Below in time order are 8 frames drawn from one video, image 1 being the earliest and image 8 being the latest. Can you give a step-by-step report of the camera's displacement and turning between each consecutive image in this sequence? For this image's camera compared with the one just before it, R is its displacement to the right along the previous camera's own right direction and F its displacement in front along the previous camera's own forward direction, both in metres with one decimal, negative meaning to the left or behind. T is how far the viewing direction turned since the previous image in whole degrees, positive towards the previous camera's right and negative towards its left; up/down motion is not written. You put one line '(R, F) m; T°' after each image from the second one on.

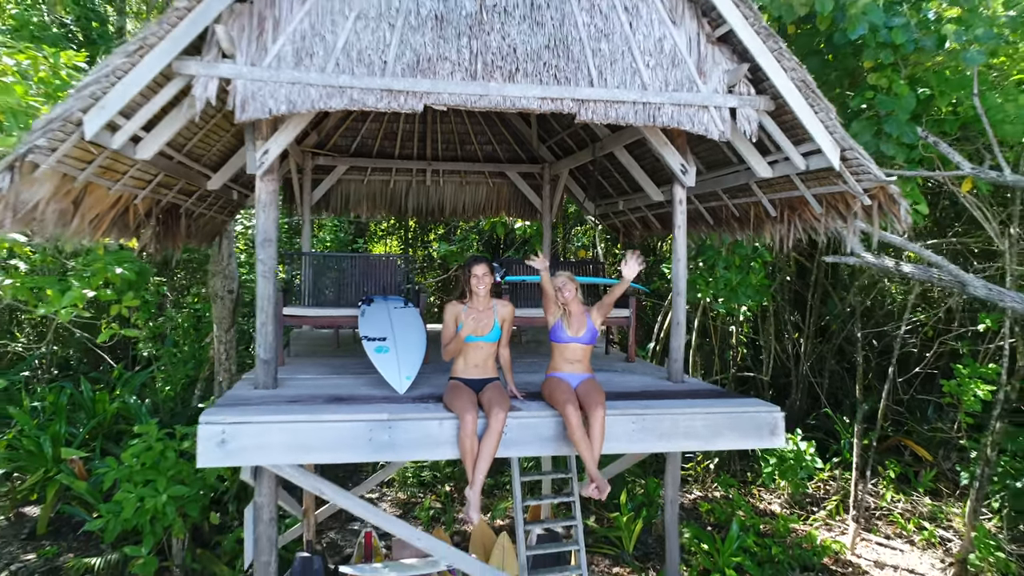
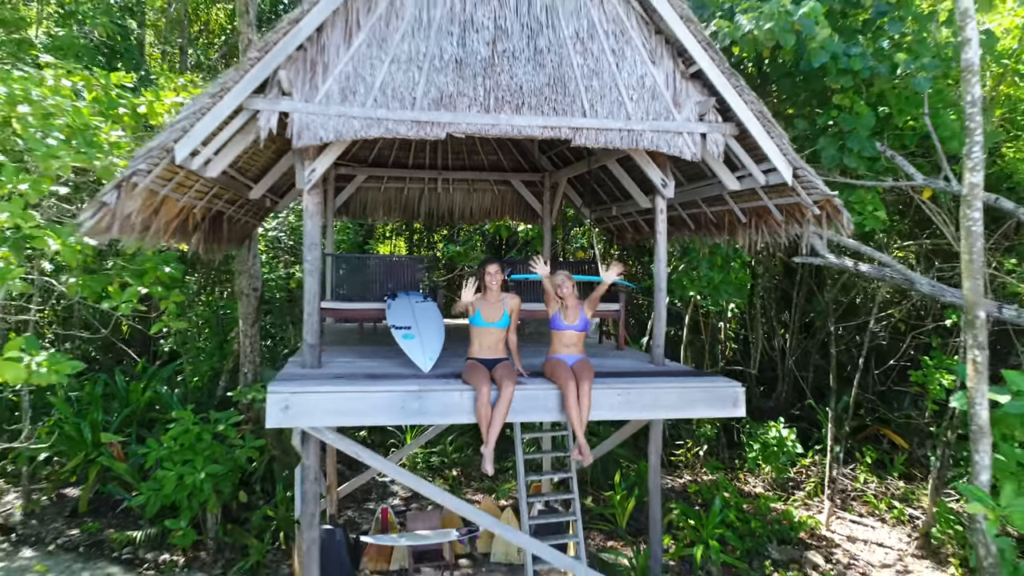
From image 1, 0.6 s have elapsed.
(0.0, -0.6) m; 0°
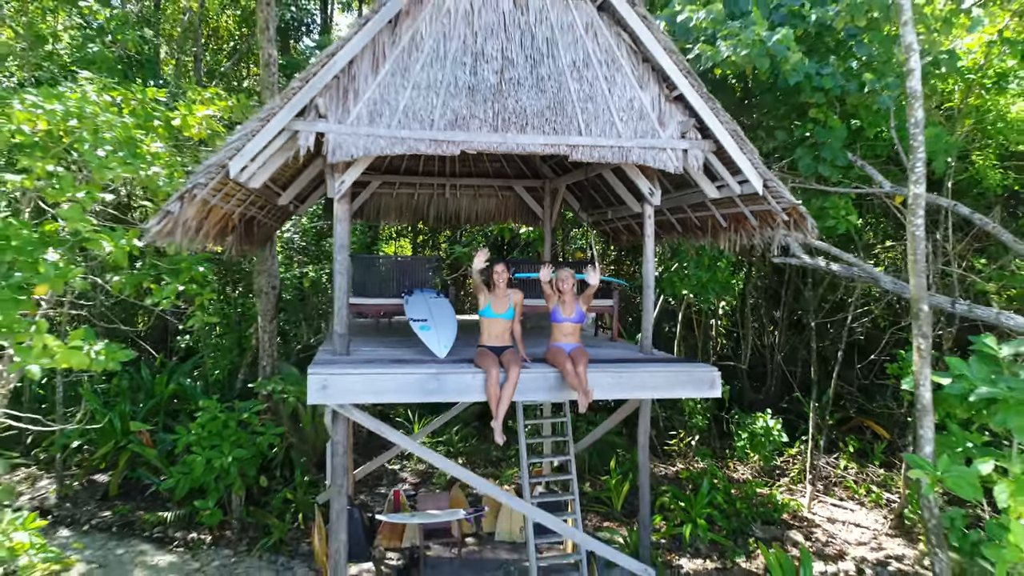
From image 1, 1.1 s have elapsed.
(0.0, -0.5) m; 0°
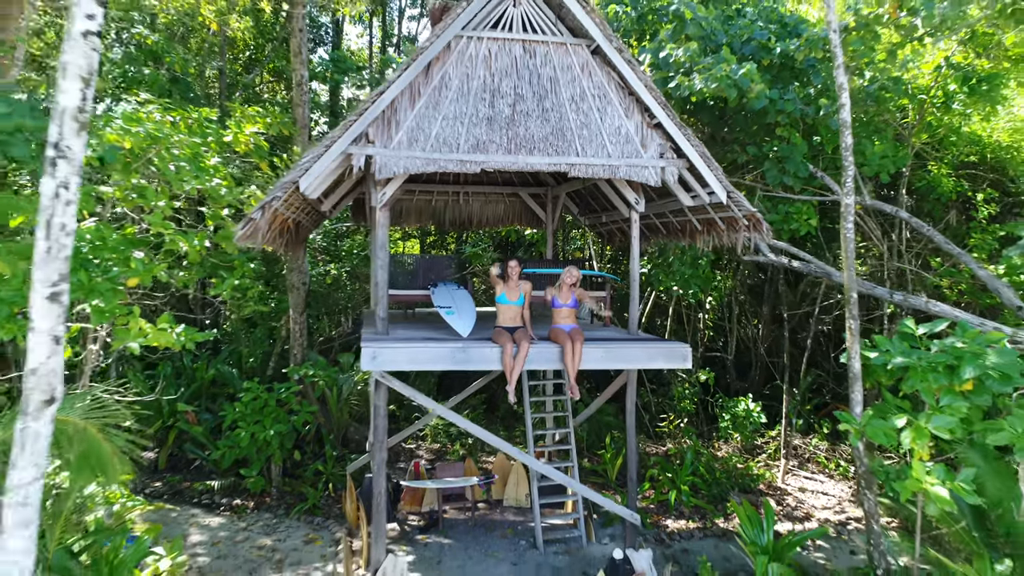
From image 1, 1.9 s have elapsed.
(-0.1, -1.0) m; 0°
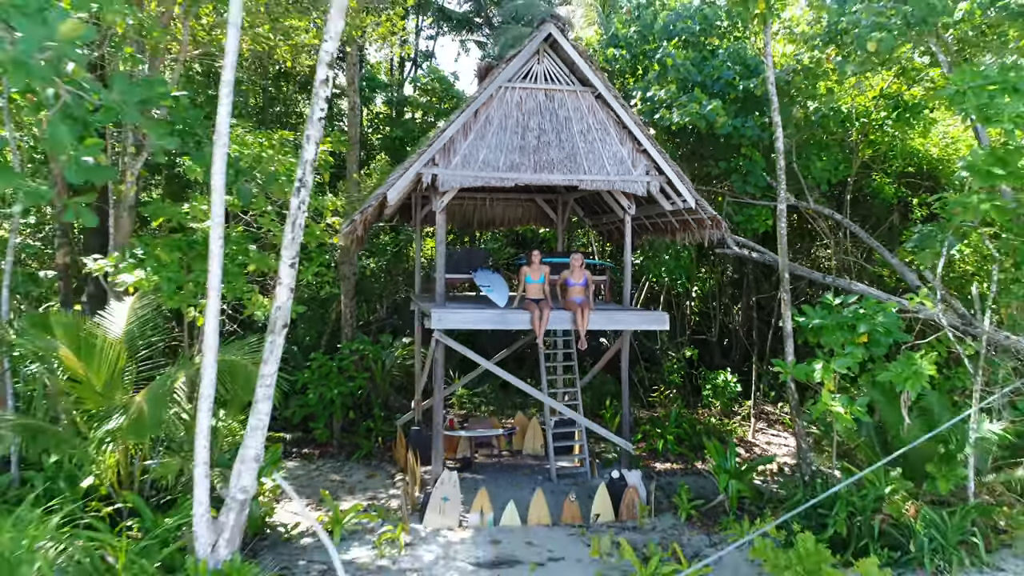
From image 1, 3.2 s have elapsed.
(-0.3, -1.9) m; 0°
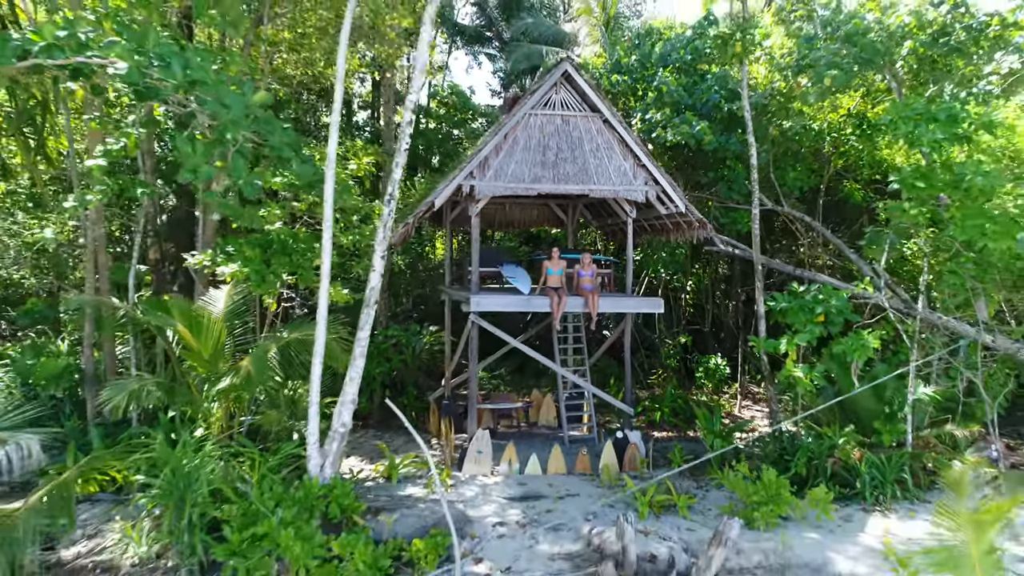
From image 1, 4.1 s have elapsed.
(-0.3, -1.5) m; 0°
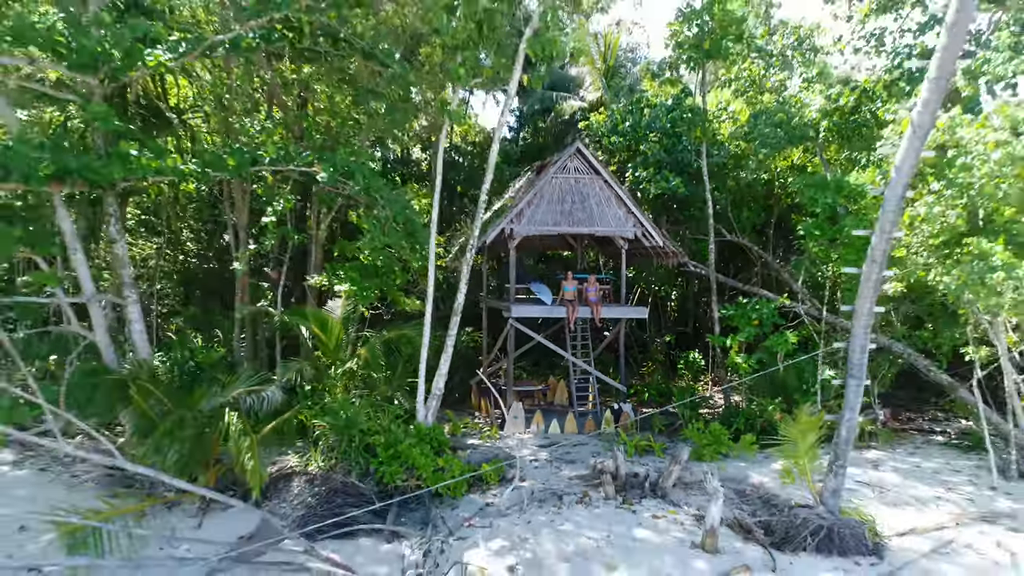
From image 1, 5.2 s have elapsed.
(-0.5, -3.4) m; 0°
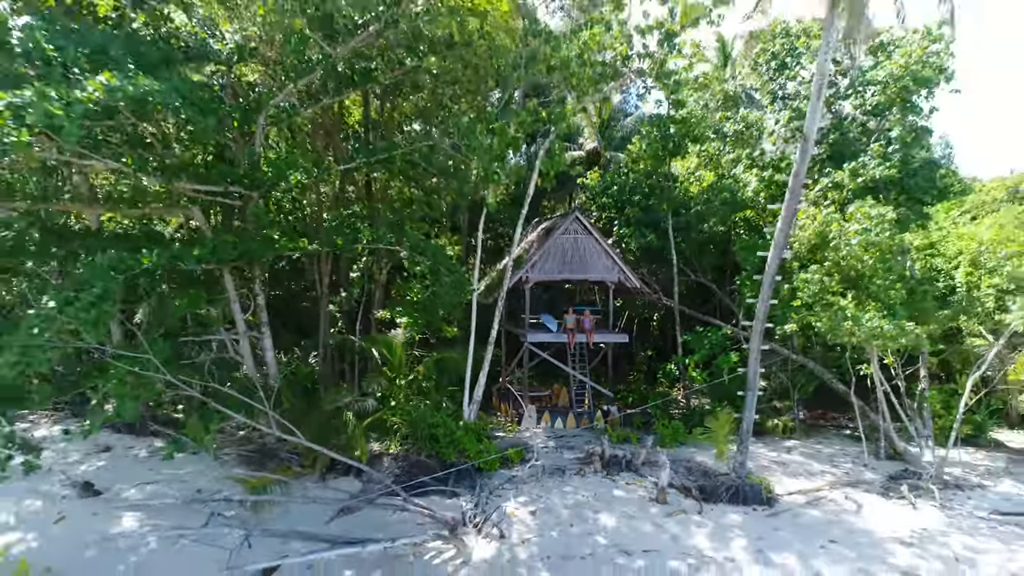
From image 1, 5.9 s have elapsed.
(-0.4, -4.0) m; 0°
